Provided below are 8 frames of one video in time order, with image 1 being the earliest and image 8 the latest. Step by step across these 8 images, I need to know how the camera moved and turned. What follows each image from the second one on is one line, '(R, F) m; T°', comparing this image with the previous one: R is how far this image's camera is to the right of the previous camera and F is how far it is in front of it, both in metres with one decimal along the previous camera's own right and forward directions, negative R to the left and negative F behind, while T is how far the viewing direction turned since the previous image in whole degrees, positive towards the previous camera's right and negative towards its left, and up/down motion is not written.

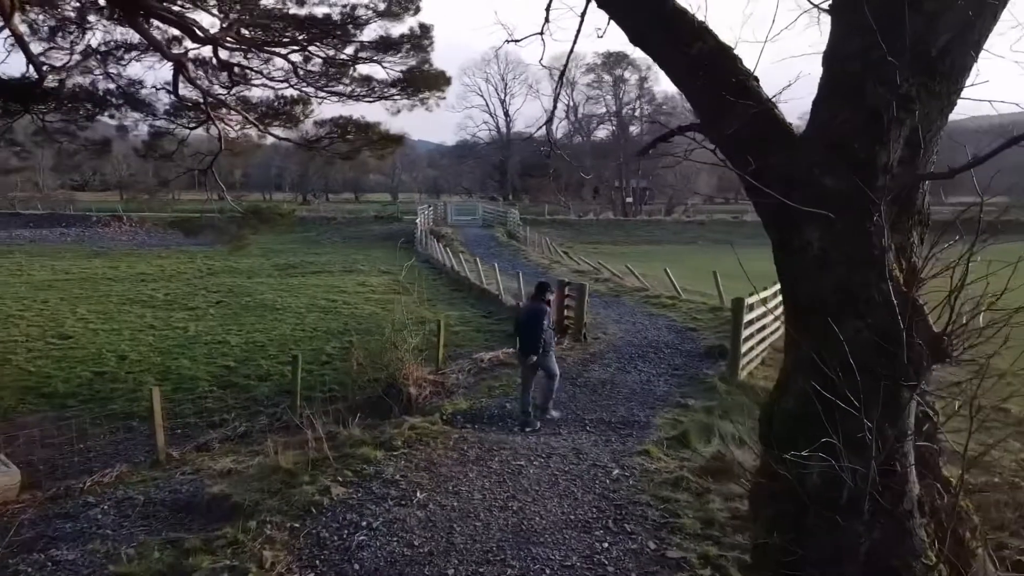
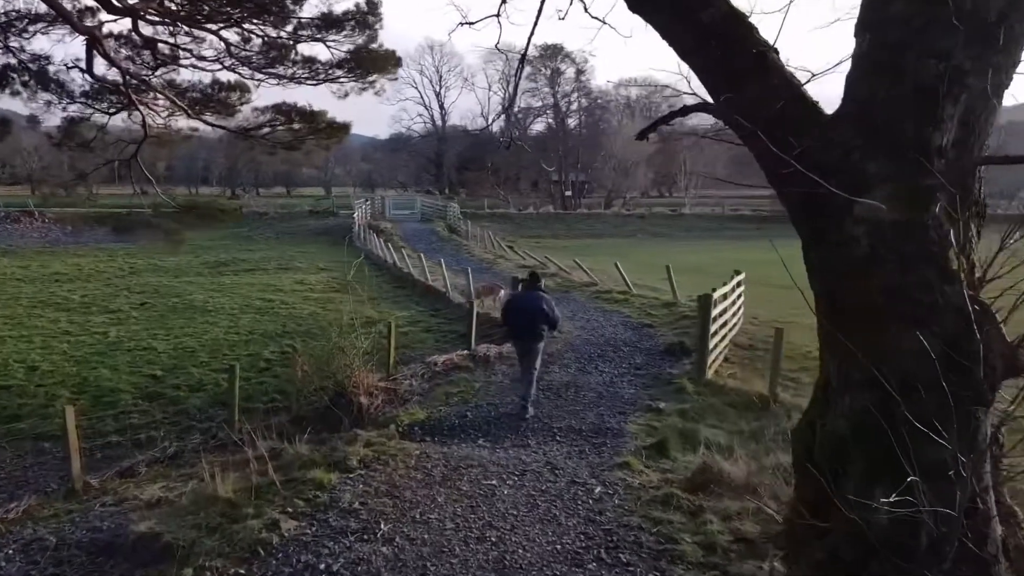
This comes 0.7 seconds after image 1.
(-0.3, +0.8) m; +5°
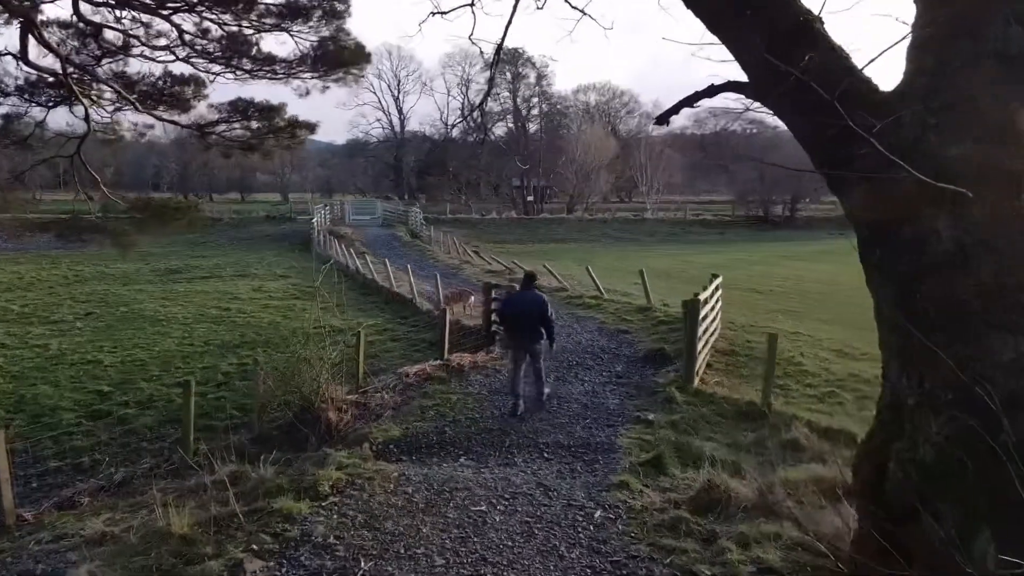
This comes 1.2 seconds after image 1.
(-0.3, +0.6) m; +3°
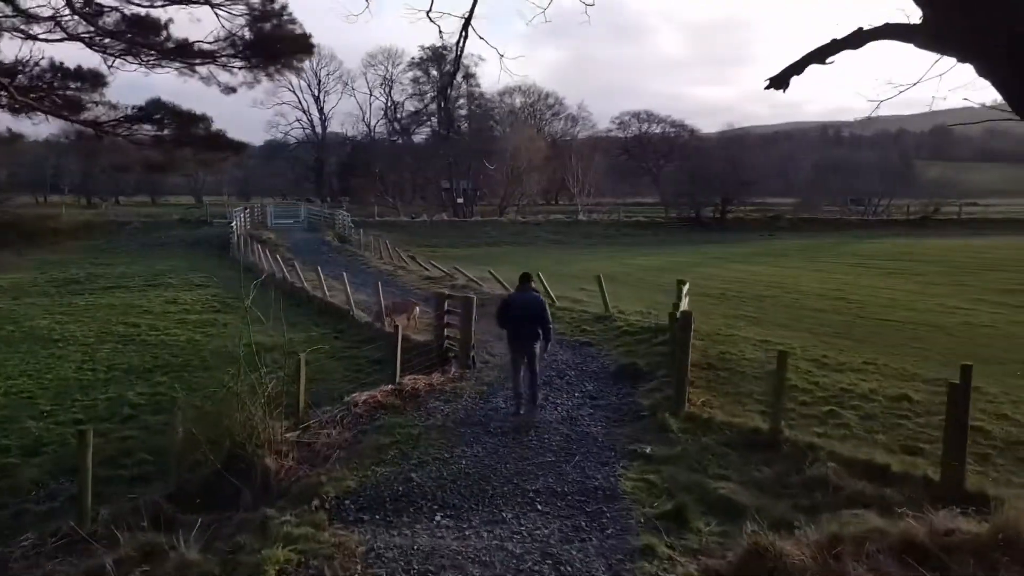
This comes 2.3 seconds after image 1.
(-0.5, +1.5) m; +6°
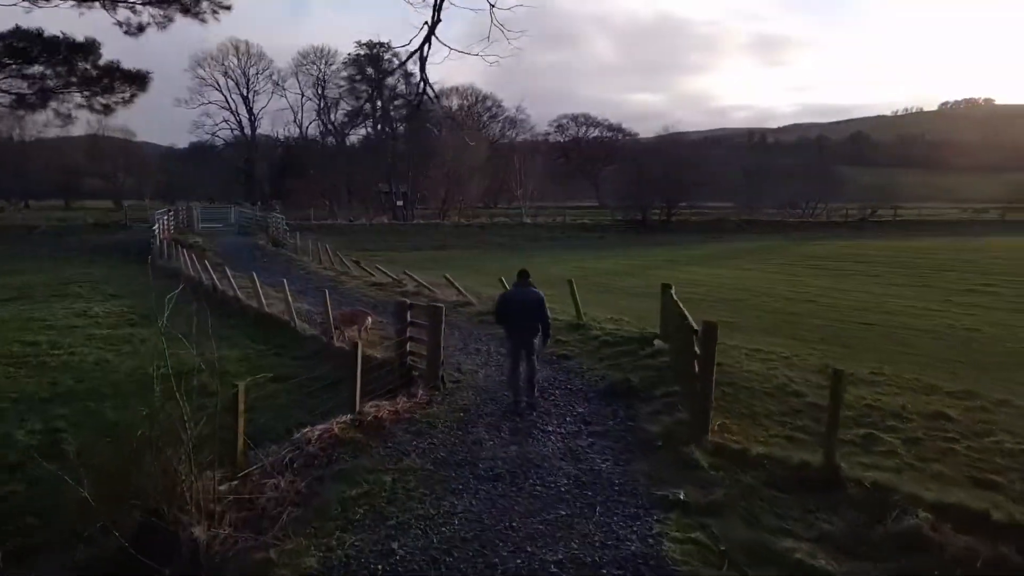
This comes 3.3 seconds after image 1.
(-0.6, +1.7) m; +5°
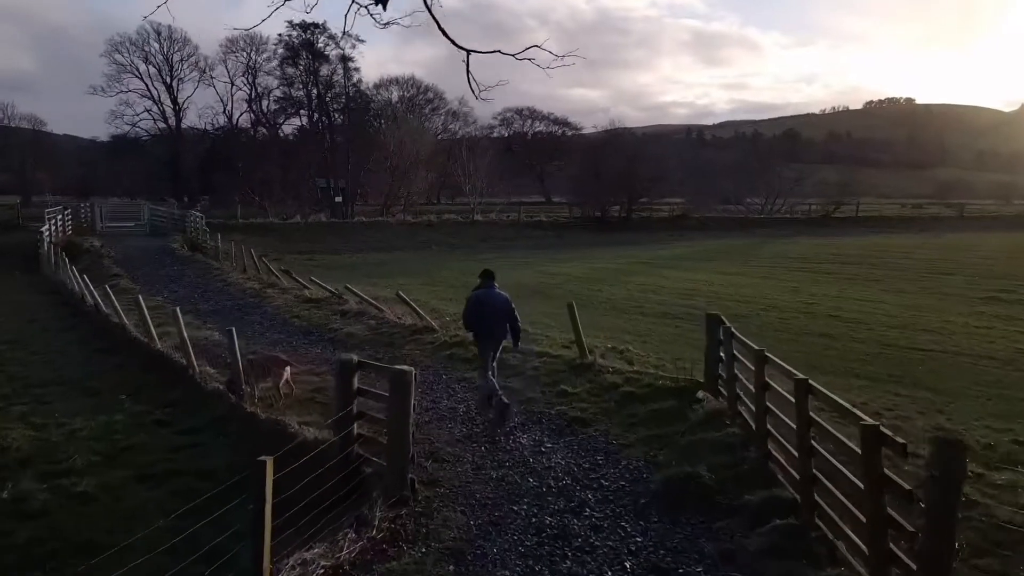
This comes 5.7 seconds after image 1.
(-0.6, +4.0) m; +5°
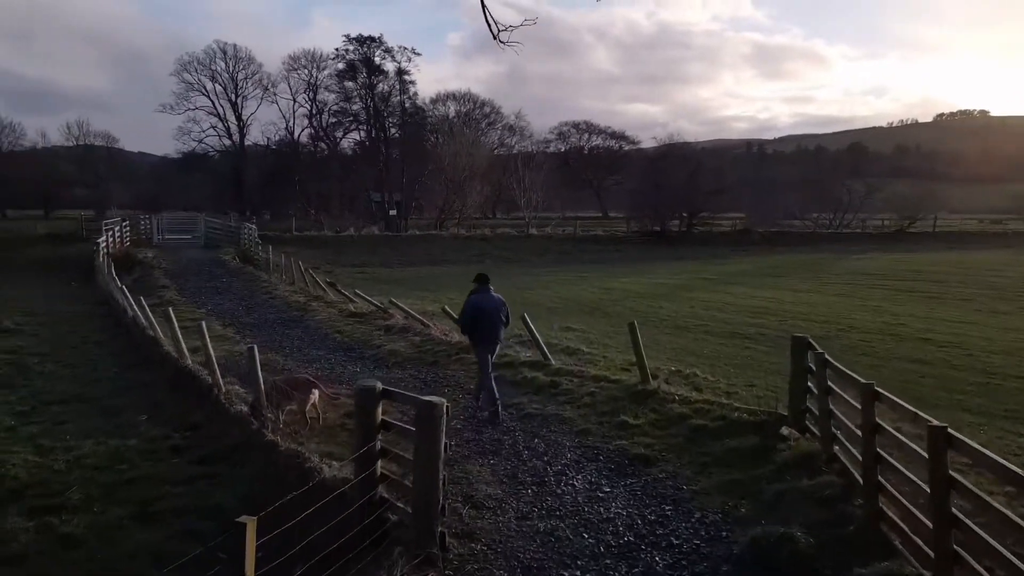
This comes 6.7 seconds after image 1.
(0.0, +1.2) m; -4°
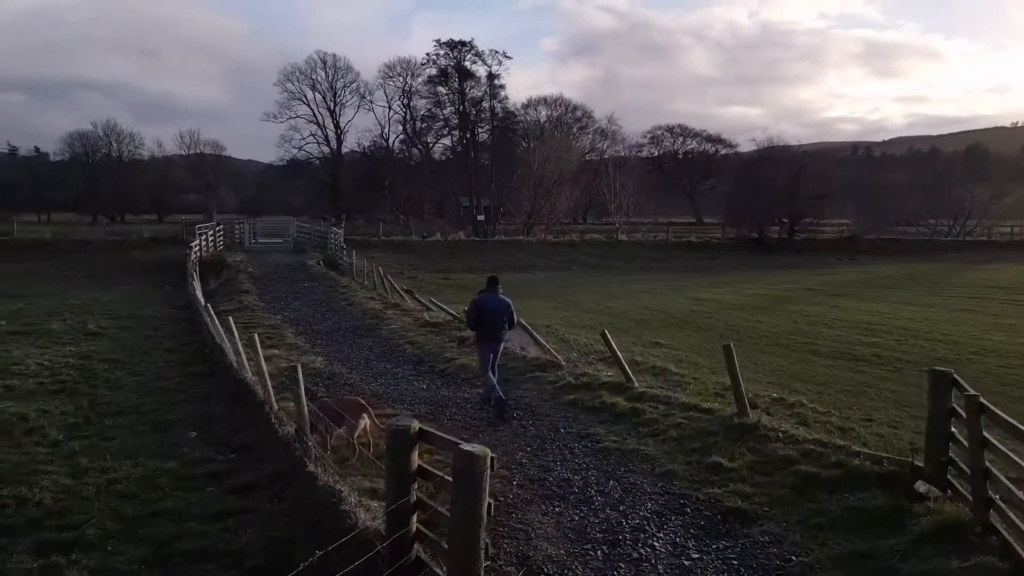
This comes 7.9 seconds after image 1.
(+0.2, +1.2) m; -7°
